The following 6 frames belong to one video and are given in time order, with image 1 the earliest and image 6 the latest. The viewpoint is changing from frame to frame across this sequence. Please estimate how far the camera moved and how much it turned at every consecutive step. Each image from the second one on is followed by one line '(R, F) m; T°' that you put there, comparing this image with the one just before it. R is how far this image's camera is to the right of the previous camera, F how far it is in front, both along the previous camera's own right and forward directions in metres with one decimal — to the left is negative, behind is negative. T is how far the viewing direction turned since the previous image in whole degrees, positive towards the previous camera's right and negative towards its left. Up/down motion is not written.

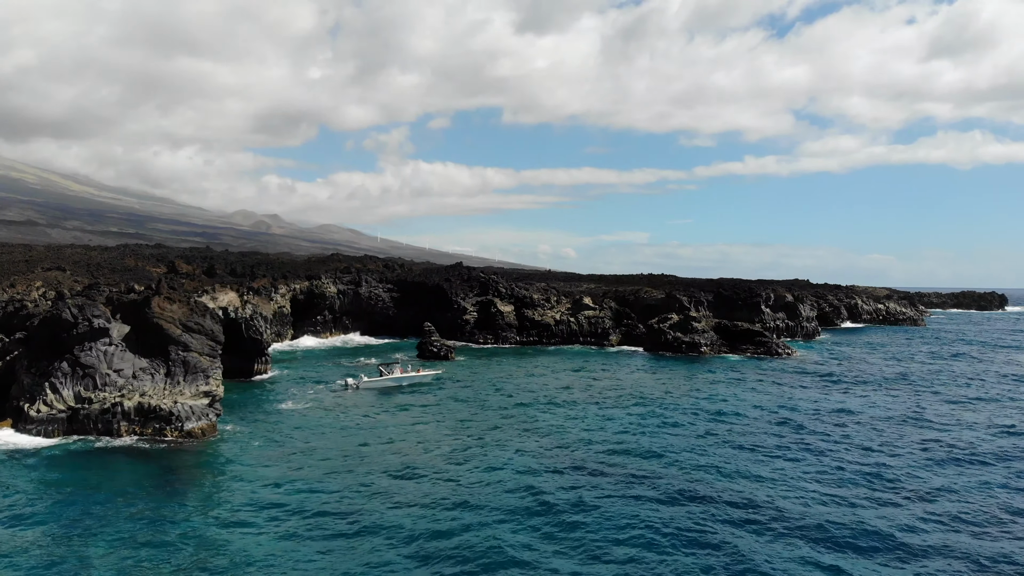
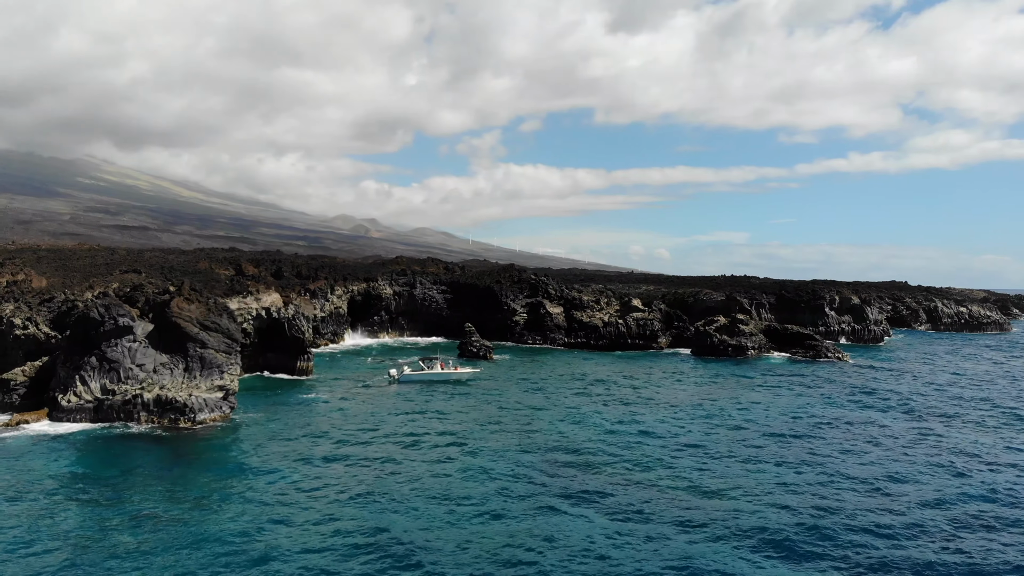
(+3.4, 0.0) m; -6°
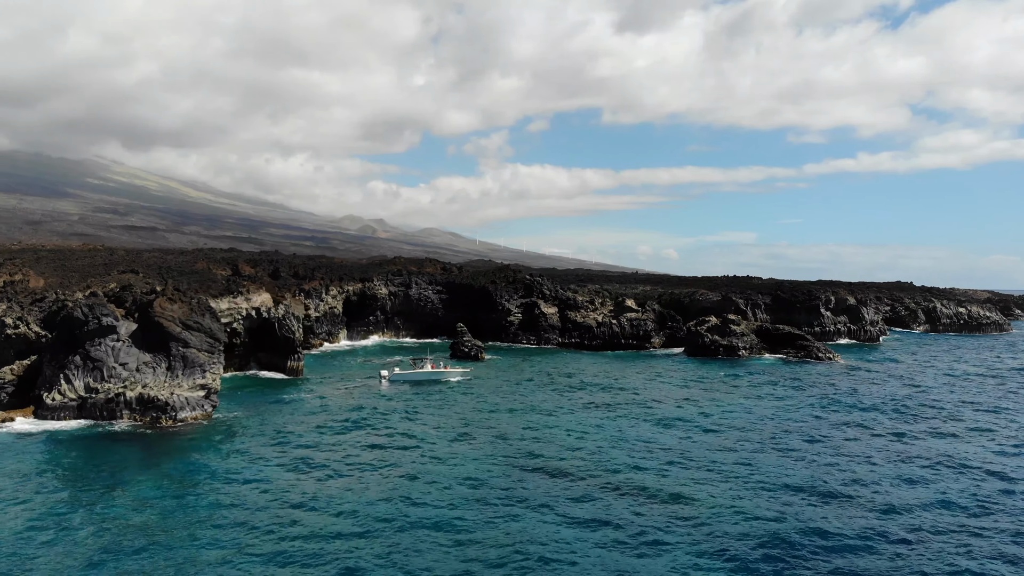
(+1.3, -0.7) m; 0°
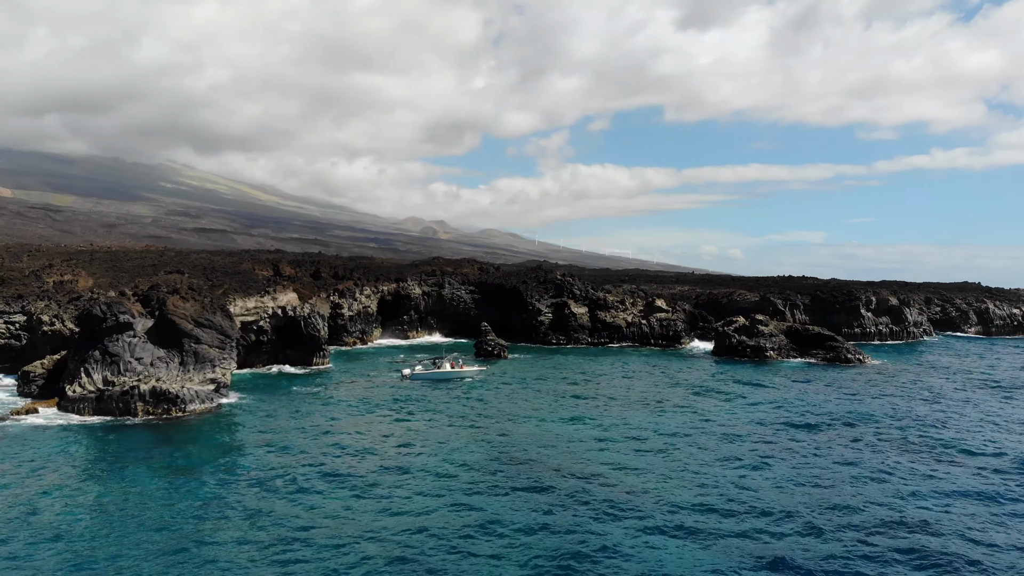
(+2.5, -0.4) m; -4°
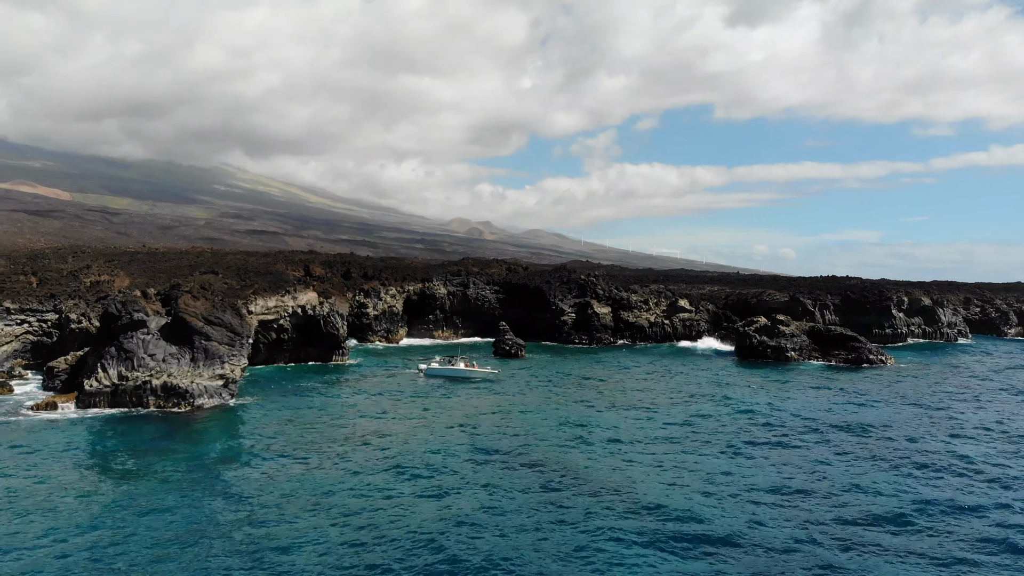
(+2.1, -0.6) m; -3°
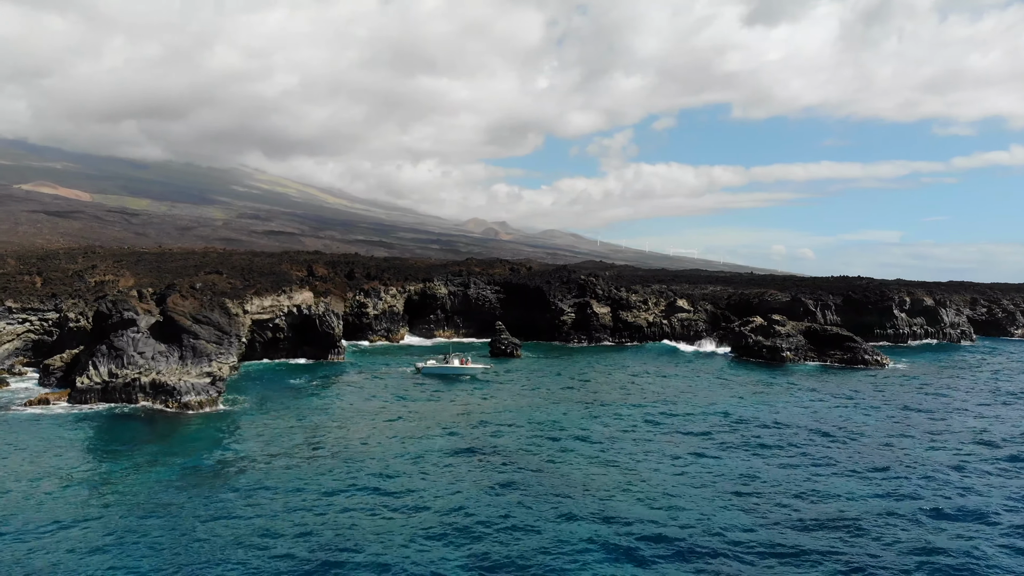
(+1.4, -0.6) m; 0°
